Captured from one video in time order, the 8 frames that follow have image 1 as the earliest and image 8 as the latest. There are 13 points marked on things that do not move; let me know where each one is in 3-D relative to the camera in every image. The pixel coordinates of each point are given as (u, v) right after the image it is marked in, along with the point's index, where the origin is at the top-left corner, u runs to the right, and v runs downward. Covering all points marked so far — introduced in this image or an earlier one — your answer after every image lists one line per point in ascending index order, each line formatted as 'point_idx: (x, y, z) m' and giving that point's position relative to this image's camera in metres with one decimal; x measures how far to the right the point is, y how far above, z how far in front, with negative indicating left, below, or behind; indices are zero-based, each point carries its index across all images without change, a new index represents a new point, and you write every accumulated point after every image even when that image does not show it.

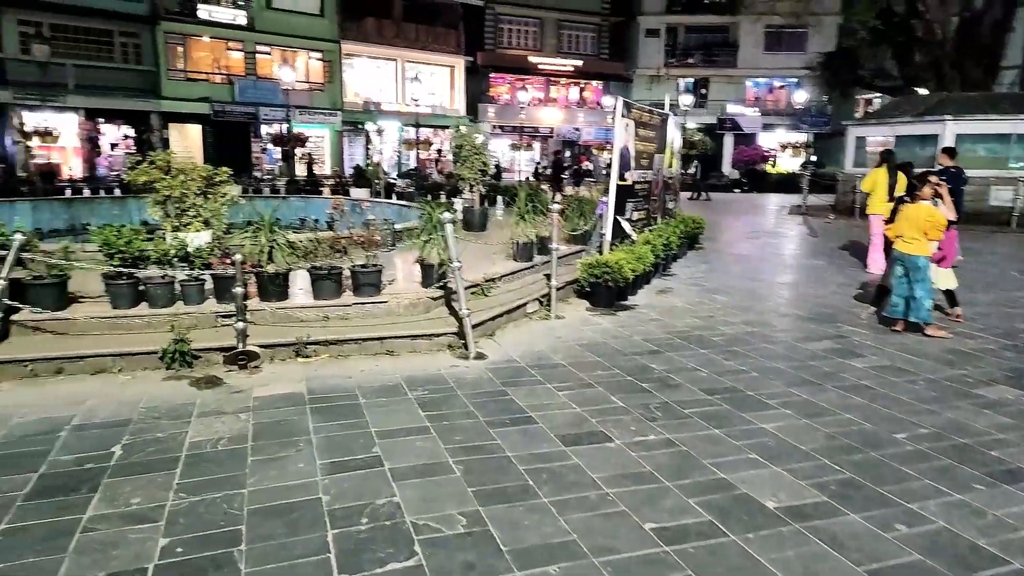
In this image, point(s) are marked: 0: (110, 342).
0: (-4.0, -0.5, +6.3) m
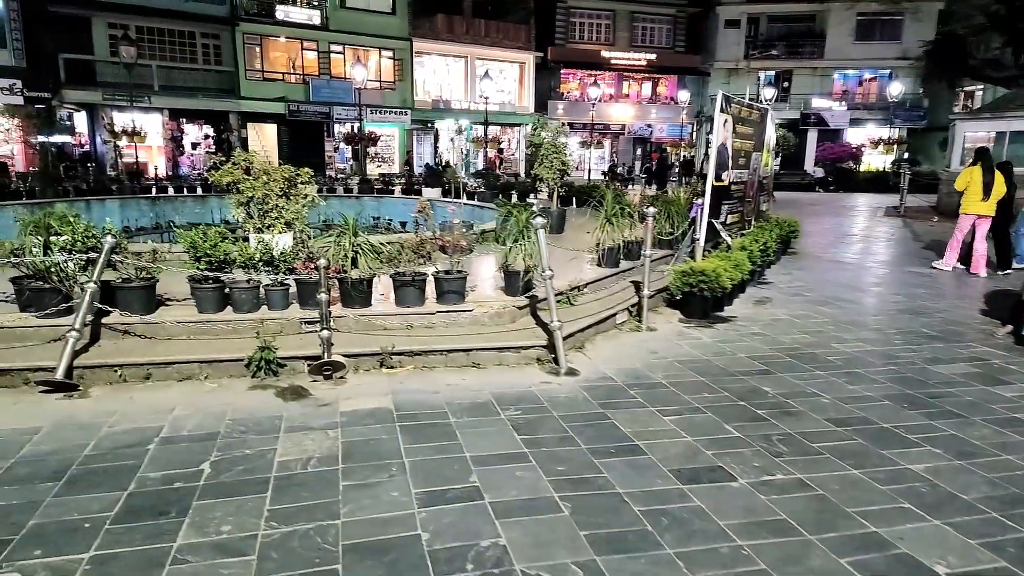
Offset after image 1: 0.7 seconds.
0: (-3.1, -0.6, +6.2) m
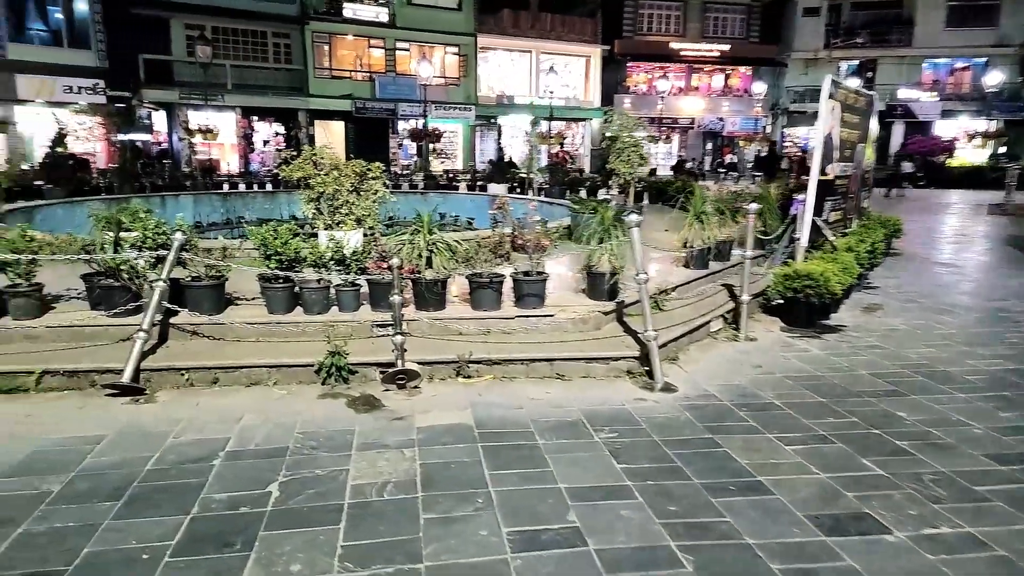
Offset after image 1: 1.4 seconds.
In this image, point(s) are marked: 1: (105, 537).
0: (-2.3, -0.6, +5.9) m
1: (-2.2, -1.3, +3.5) m
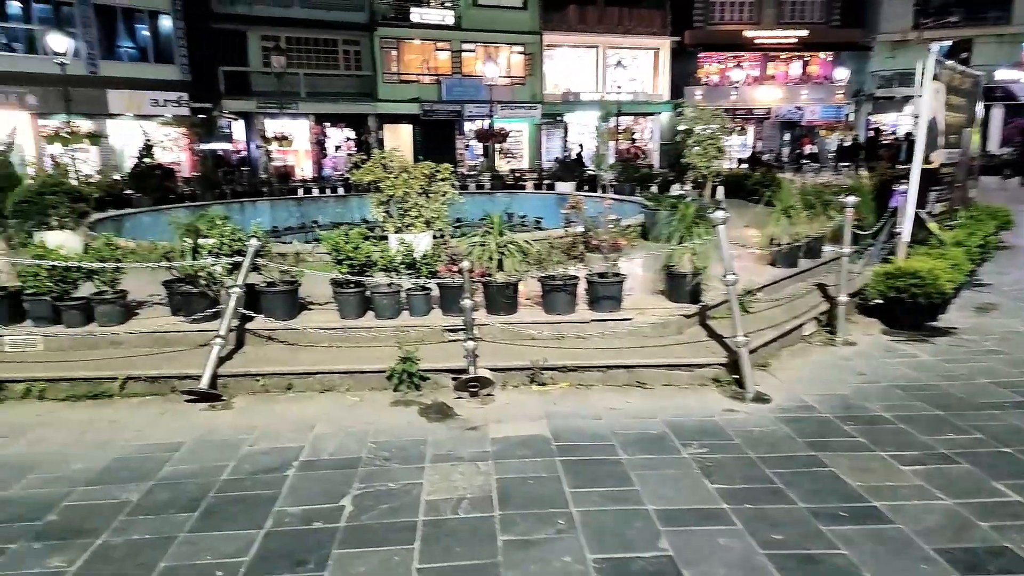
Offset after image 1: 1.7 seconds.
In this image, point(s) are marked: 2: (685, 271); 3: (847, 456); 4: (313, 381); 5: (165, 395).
0: (-1.6, -0.6, +5.8) m
1: (-1.8, -1.4, +3.4) m
2: (+1.8, +0.2, +6.5) m
3: (+2.3, -1.1, +4.3) m
4: (-1.7, -0.8, +5.6) m
5: (-3.0, -0.9, +5.6) m
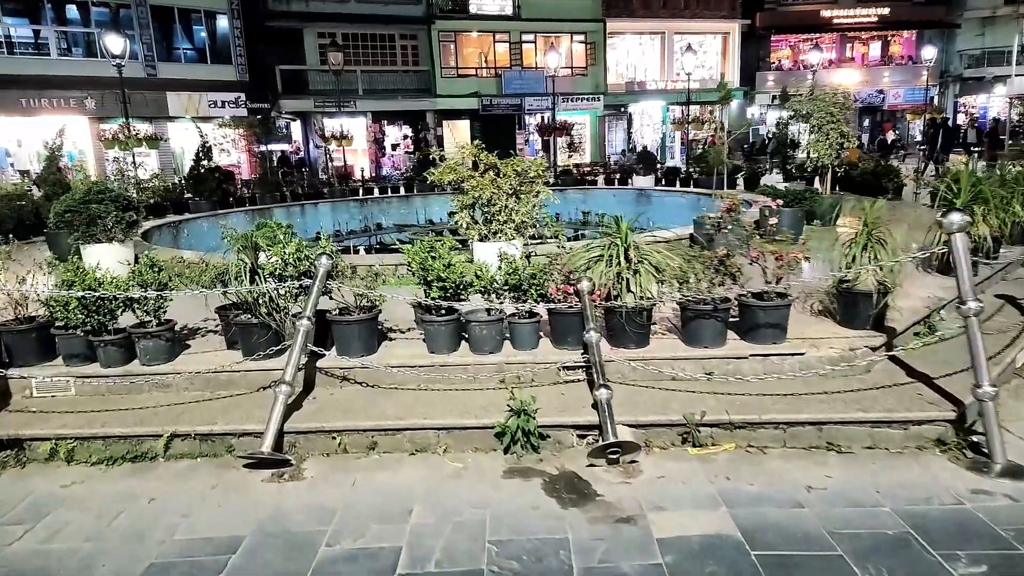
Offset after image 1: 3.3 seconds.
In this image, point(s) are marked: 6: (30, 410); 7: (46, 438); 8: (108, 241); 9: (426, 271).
0: (-0.6, -0.8, +4.6) m
1: (-0.9, -1.6, +2.2) m
2: (+2.8, 0.0, +5.0) m
3: (+3.1, -1.3, +2.8) m
4: (-0.7, -1.0, +4.4) m
5: (-2.0, -1.2, +4.5) m
6: (-3.7, -0.9, +4.9) m
7: (-3.3, -1.1, +4.6) m
8: (-5.1, +0.6, +8.2) m
9: (-0.7, +0.1, +5.1) m
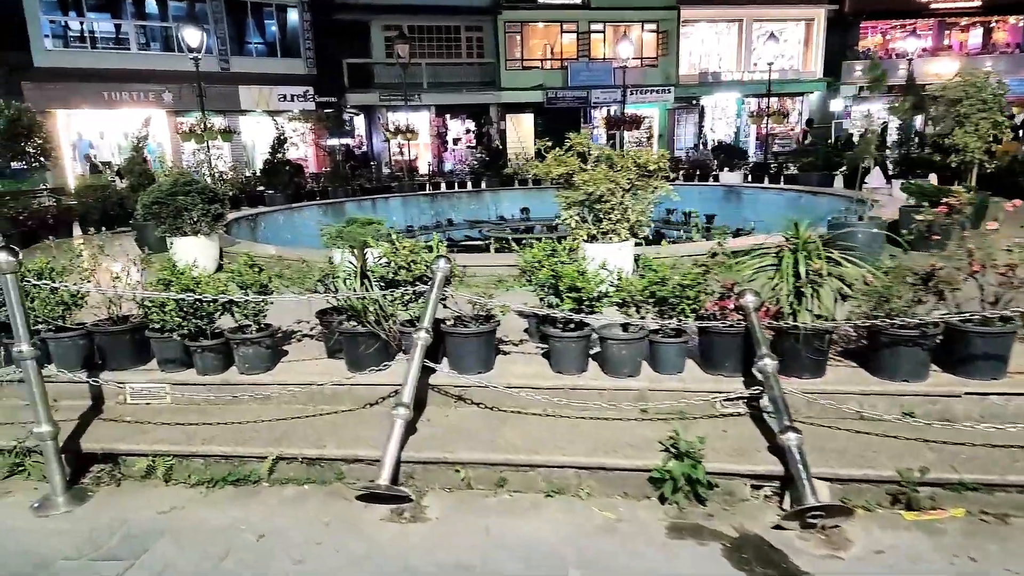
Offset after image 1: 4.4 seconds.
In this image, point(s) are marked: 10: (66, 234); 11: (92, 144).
0: (+0.3, -0.9, +3.9) m
1: (-0.2, -1.7, +1.6) m
2: (+3.7, -0.1, +4.1) m
3: (+3.9, -1.5, +1.9) m
4: (+0.1, -1.1, +3.7) m
5: (-1.1, -1.2, +4.0) m
6: (-2.7, -0.9, +4.5) m
7: (-2.4, -1.1, +4.1) m
8: (-3.9, +0.7, +7.9) m
9: (+0.3, +0.1, +4.4) m
10: (-7.7, +0.9, +11.1) m
11: (-10.6, +3.6, +16.1) m
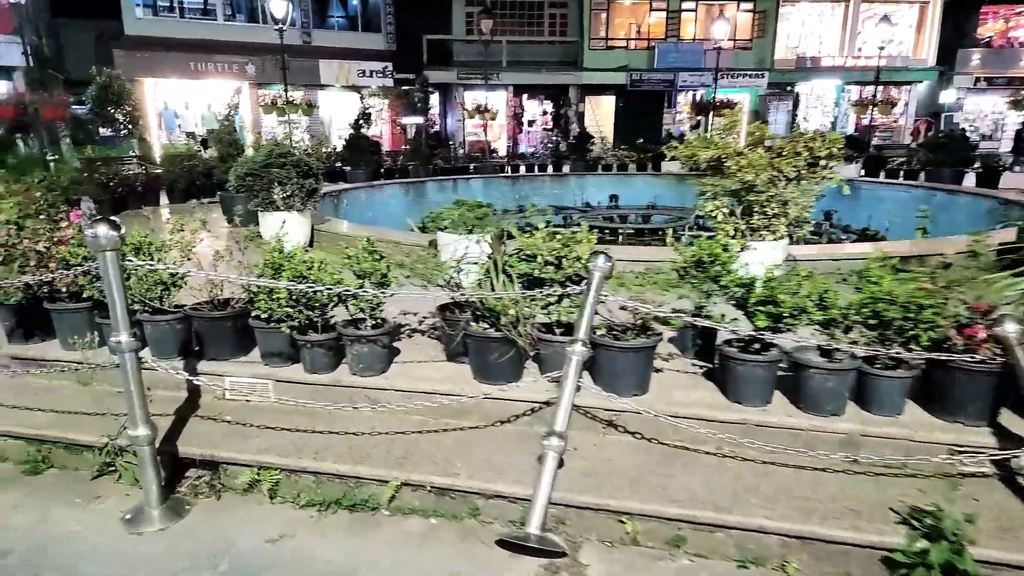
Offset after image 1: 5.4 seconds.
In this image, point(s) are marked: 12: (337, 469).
0: (+1.2, -1.0, +3.1) m
1: (+0.4, -1.8, +0.9) m
2: (+4.7, -0.4, +3.0) m
3: (+4.5, -1.8, +0.8) m
4: (+1.0, -1.2, +2.9) m
5: (-0.3, -1.2, +3.3) m
6: (-1.8, -0.8, +4.0) m
7: (-1.5, -1.0, +3.6) m
8: (-2.6, +0.9, +7.4) m
9: (+1.3, 0.0, +3.6) m
10: (-6.1, +1.5, +10.9) m
11: (-8.3, +4.4, +16.0) m
12: (-0.9, -1.0, +3.5) m
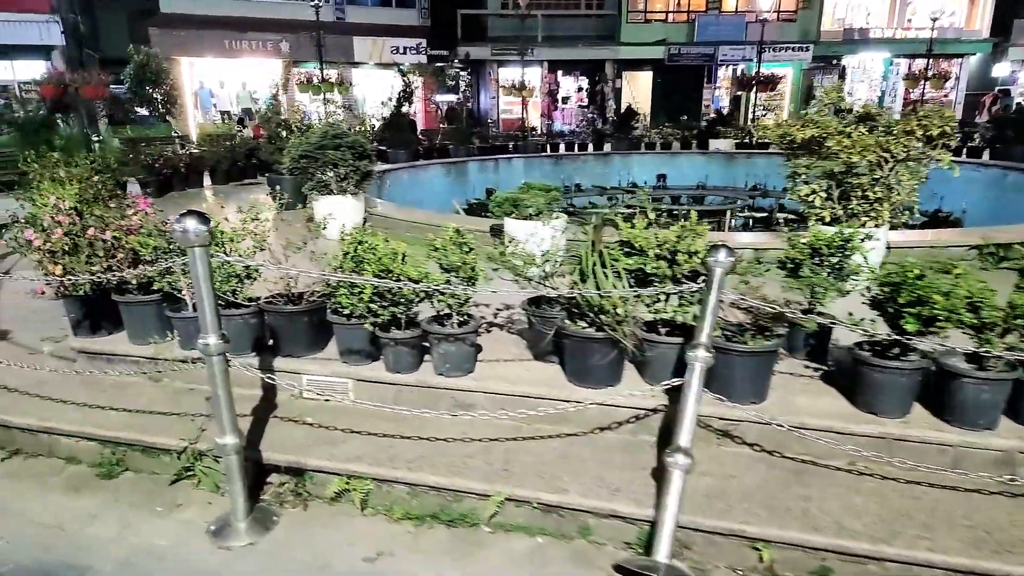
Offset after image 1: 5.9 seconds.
0: (+1.7, -1.0, +2.8) m
1: (+0.9, -1.9, +0.6) m
2: (+5.2, -0.4, +2.5) m
3: (+5.0, -1.9, +0.4) m
4: (+1.5, -1.2, +2.6) m
5: (+0.3, -1.2, +3.0) m
6: (-1.2, -0.8, +3.7) m
7: (-0.9, -1.0, +3.3) m
8: (-1.9, +1.1, +7.2) m
9: (+1.8, 0.0, +3.2) m
10: (-5.2, +1.8, +10.8) m
11: (-7.3, +4.8, +15.9) m
12: (-0.4, -1.0, +3.2) m
